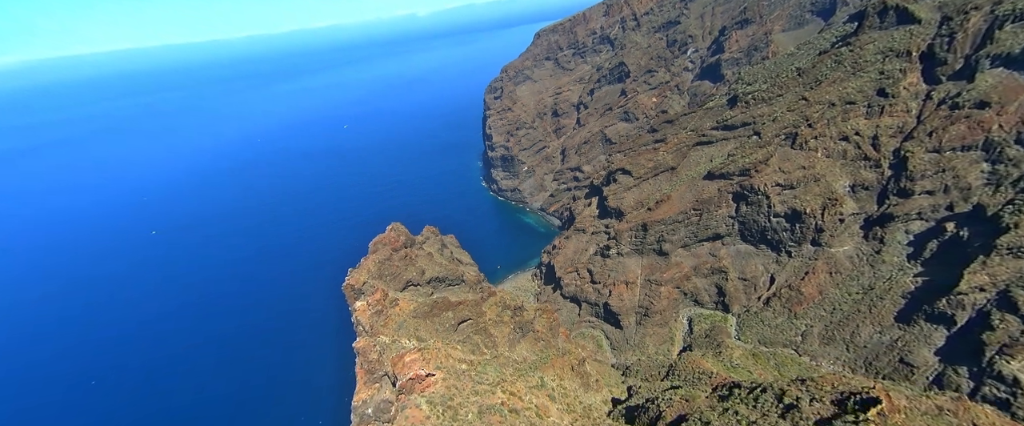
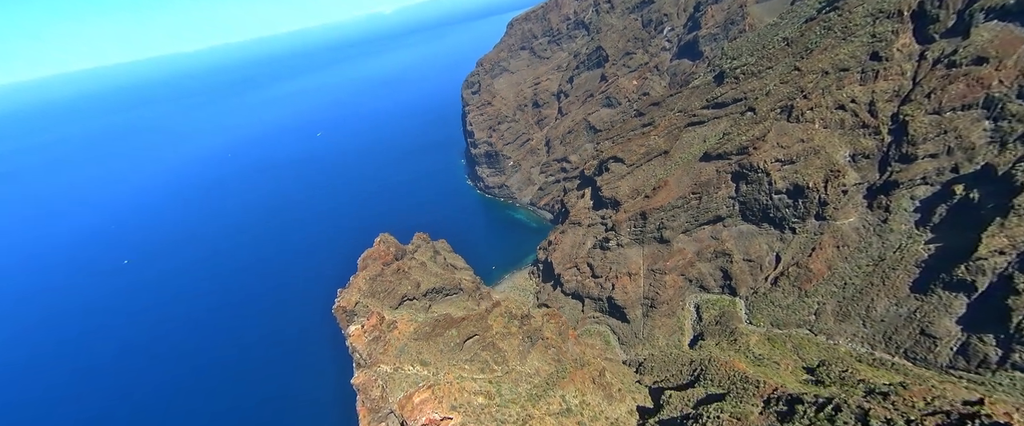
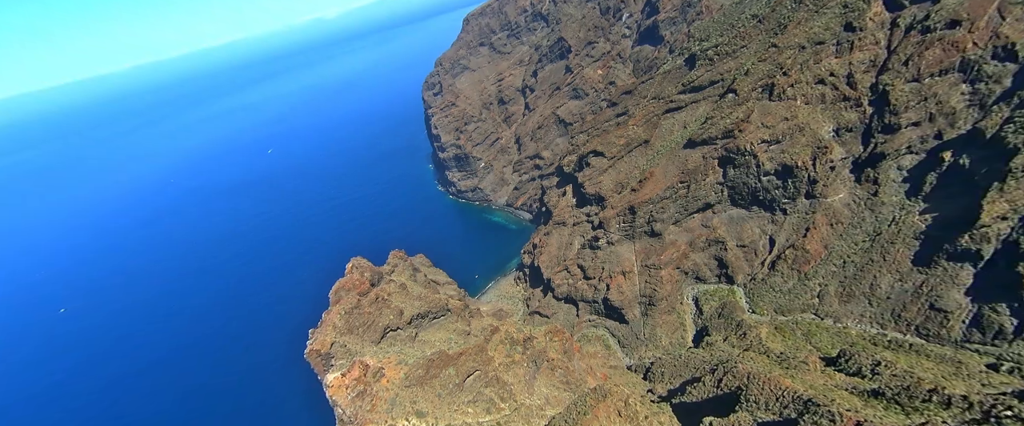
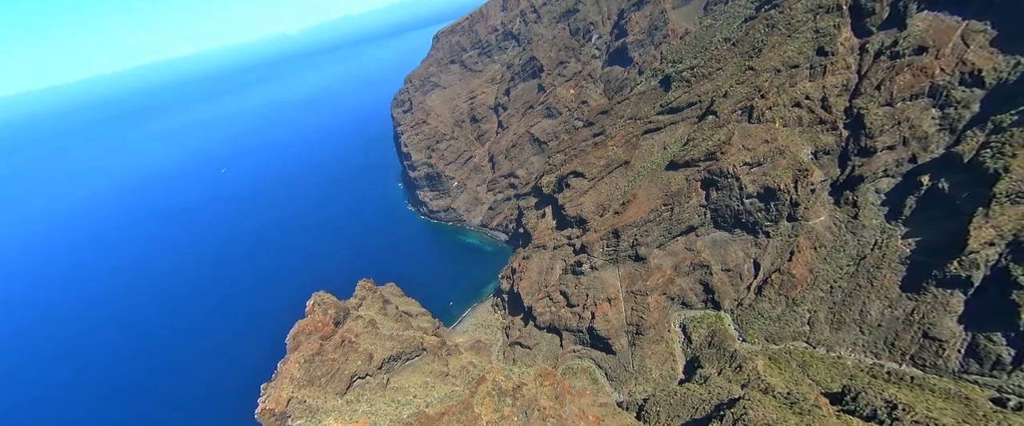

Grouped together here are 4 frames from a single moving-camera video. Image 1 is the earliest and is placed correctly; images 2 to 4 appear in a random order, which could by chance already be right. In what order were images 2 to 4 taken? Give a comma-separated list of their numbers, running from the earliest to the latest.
2, 3, 4
